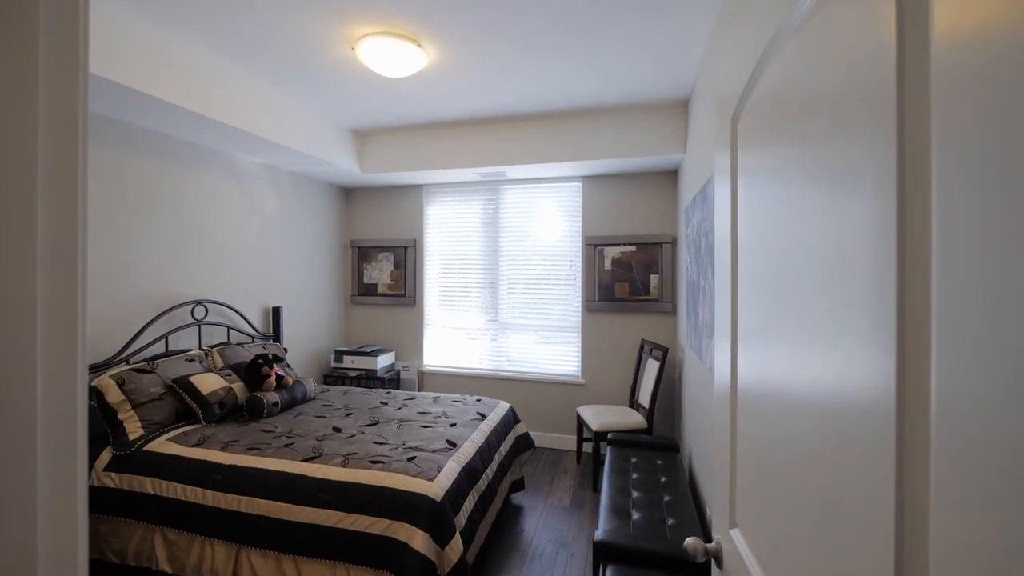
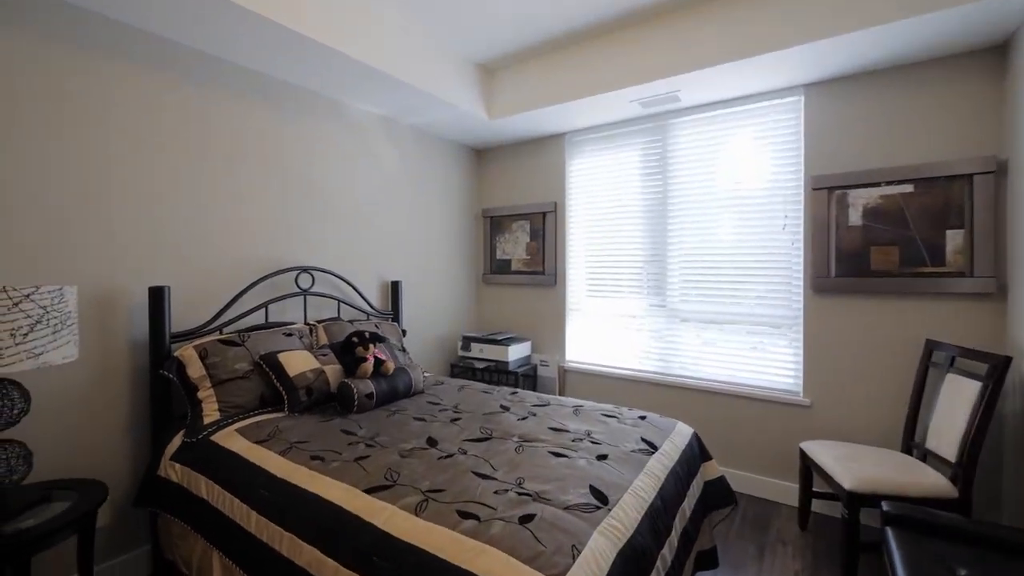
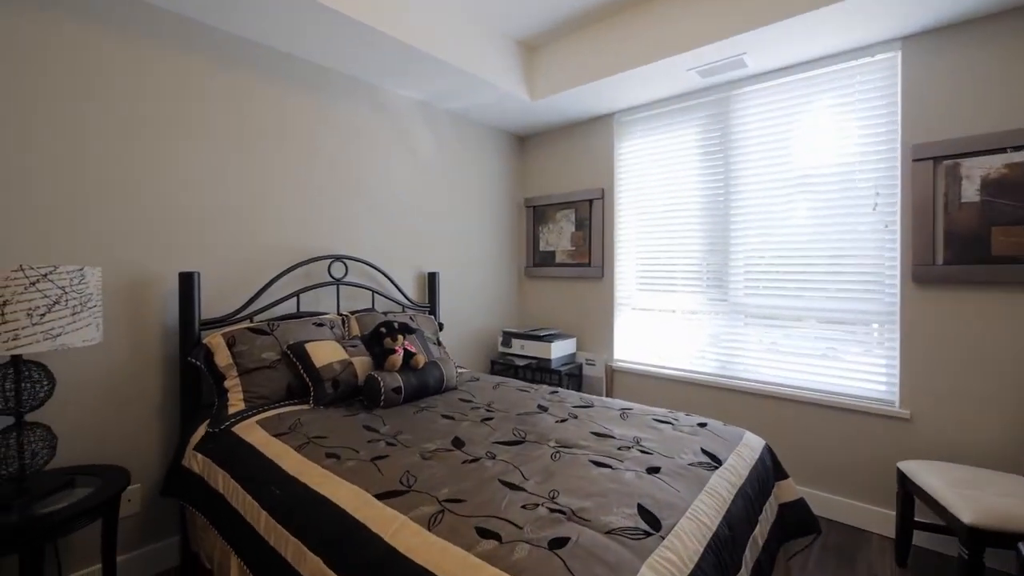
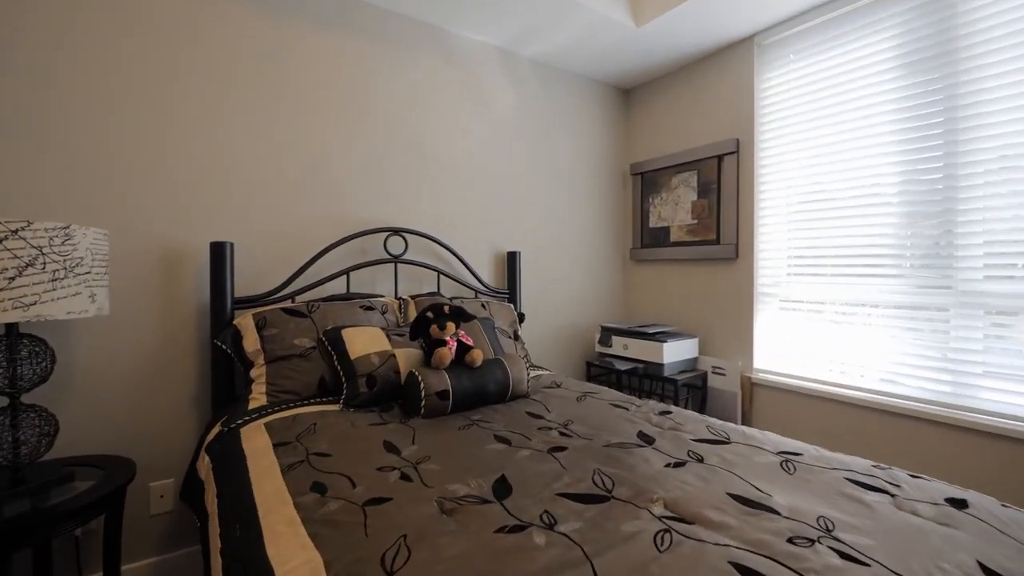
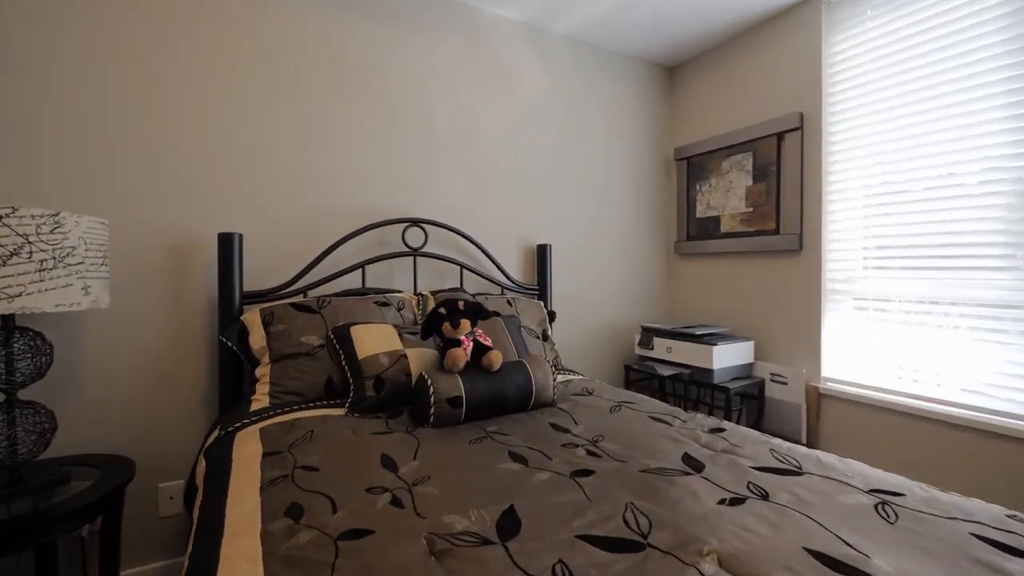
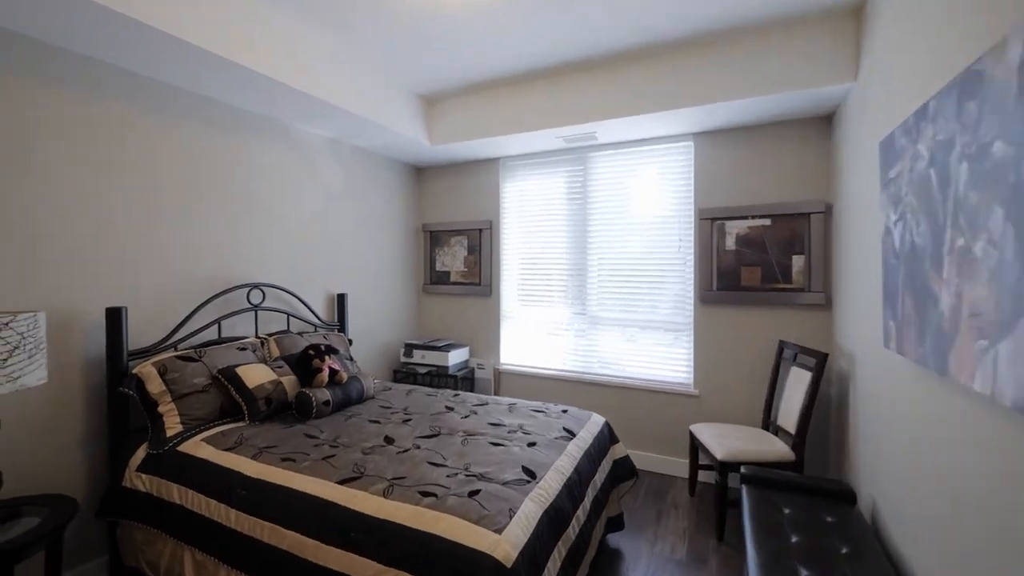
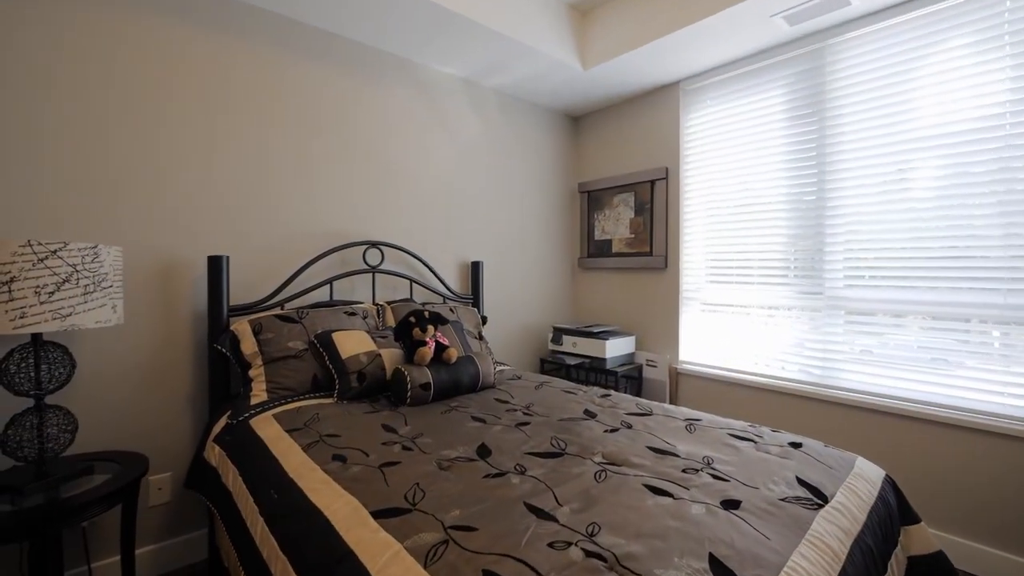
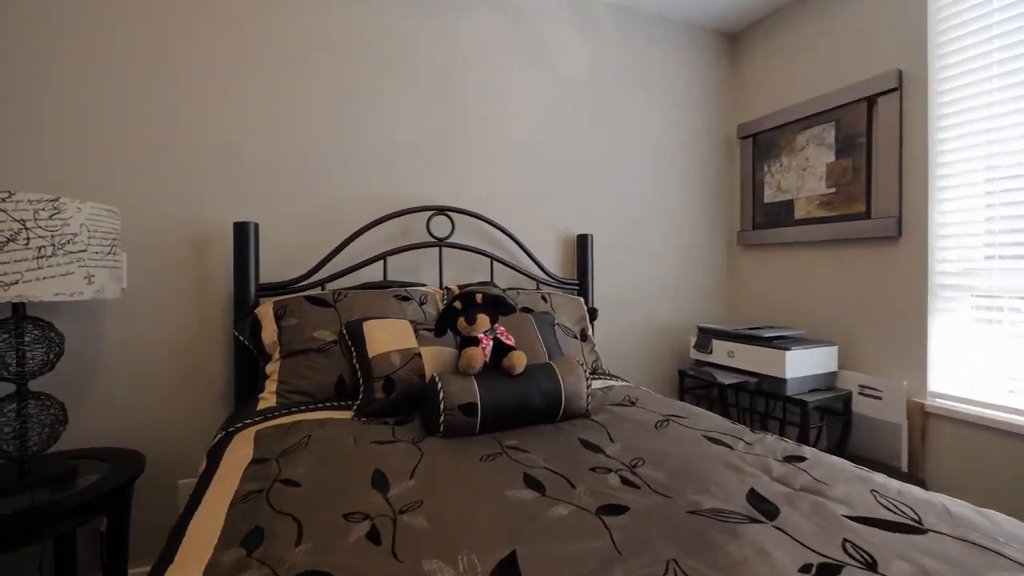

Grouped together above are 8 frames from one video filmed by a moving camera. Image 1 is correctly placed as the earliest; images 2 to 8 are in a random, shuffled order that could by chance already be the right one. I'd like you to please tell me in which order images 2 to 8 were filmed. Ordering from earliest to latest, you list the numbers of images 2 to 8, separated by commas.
6, 2, 3, 7, 4, 5, 8
